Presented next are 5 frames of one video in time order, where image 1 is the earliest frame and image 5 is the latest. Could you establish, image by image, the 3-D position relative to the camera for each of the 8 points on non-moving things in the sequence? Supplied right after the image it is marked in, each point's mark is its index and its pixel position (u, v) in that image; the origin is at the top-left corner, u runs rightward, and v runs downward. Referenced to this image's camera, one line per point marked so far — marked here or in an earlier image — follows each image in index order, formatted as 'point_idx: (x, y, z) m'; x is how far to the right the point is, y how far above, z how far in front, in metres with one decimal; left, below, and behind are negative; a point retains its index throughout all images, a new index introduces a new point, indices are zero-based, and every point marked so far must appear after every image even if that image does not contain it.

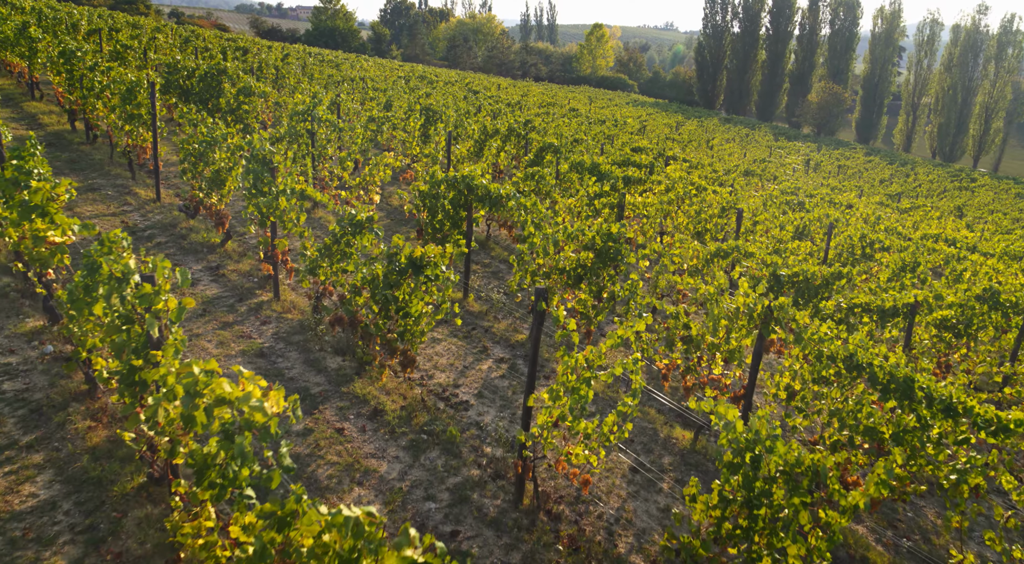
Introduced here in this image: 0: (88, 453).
0: (-4.4, -1.8, +7.2) m
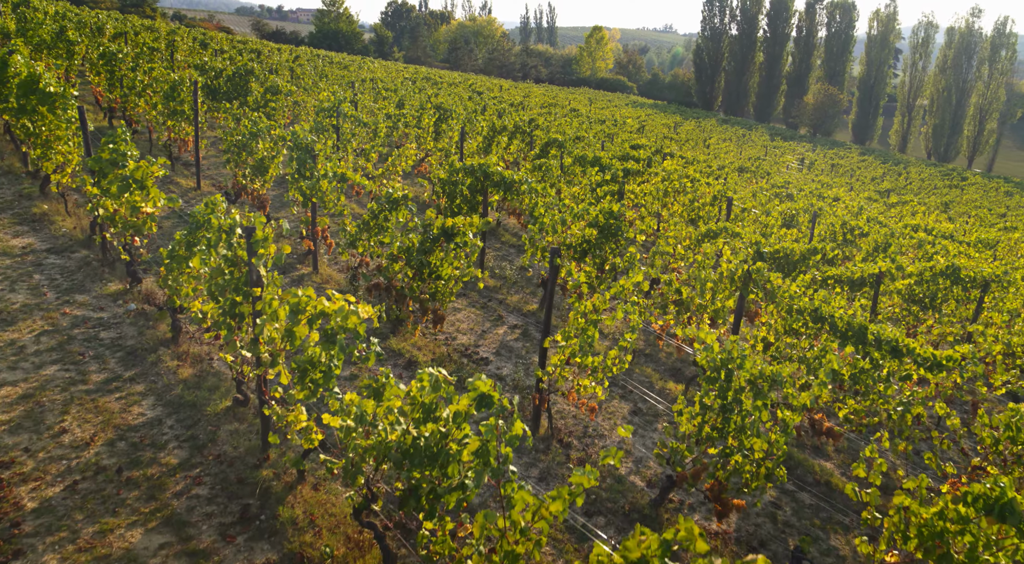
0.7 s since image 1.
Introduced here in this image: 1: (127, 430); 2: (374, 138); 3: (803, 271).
0: (-4.1, -1.3, +8.7) m
1: (-4.3, -1.7, +7.8) m
2: (-3.6, +3.7, +17.7) m
3: (+5.6, +0.2, +13.0) m
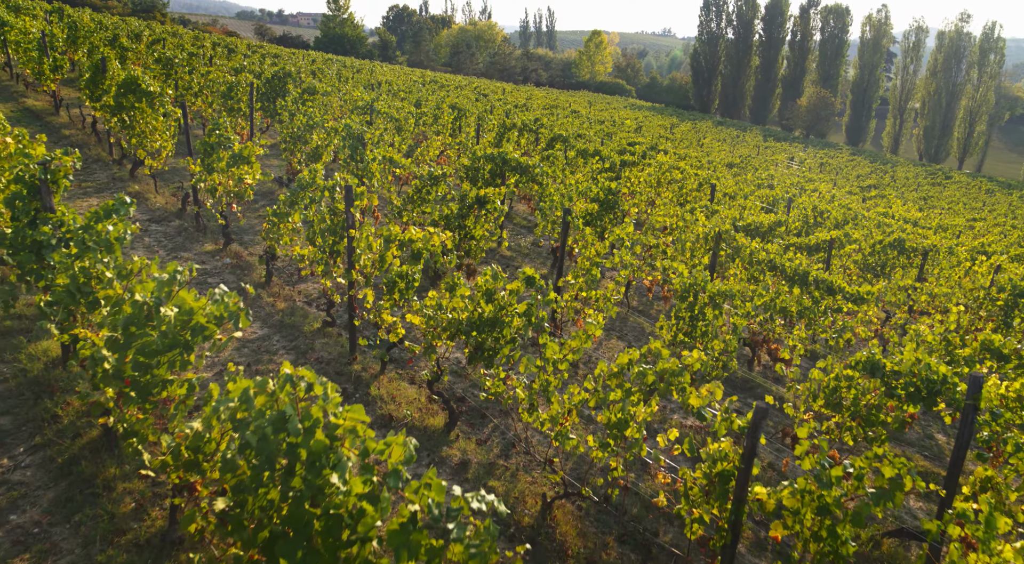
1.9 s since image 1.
0: (-3.8, -0.5, +11.3) m
1: (-4.0, -0.9, +10.5) m
2: (-3.3, +4.4, +20.4) m
3: (+5.9, +1.0, +15.6) m
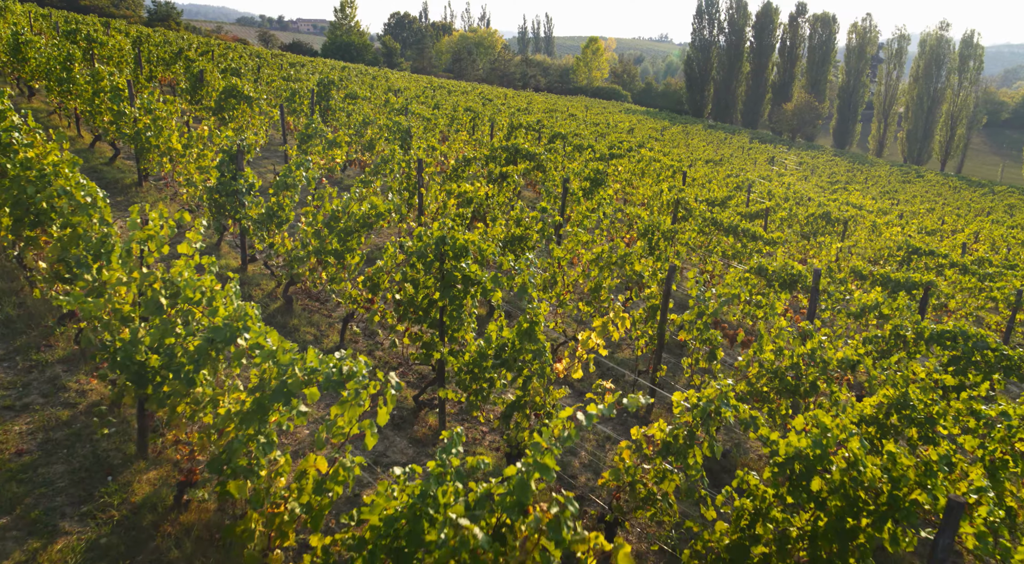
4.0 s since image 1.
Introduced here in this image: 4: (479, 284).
0: (-3.4, +0.7, +15.9) m
1: (-3.6, +0.3, +15.1) m
2: (-2.9, +5.5, +25.0) m
3: (+6.2, +2.2, +20.3) m
4: (-0.4, 0.0, +8.3) m
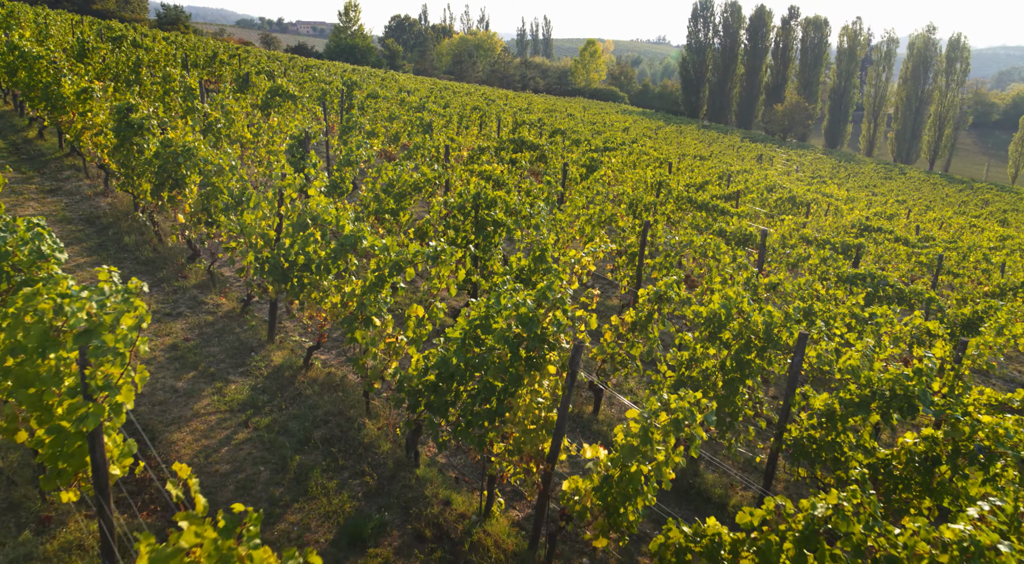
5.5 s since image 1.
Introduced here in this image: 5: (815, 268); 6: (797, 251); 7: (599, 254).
0: (-3.2, +1.6, +19.1) m
1: (-3.4, +1.2, +18.3) m
2: (-2.7, +6.4, +28.2) m
3: (+6.5, +3.1, +23.5) m
4: (-0.1, +0.9, +11.5) m
5: (+6.4, +0.3, +14.8) m
6: (+6.4, +0.7, +15.7) m
7: (+1.6, +0.4, +12.7) m
